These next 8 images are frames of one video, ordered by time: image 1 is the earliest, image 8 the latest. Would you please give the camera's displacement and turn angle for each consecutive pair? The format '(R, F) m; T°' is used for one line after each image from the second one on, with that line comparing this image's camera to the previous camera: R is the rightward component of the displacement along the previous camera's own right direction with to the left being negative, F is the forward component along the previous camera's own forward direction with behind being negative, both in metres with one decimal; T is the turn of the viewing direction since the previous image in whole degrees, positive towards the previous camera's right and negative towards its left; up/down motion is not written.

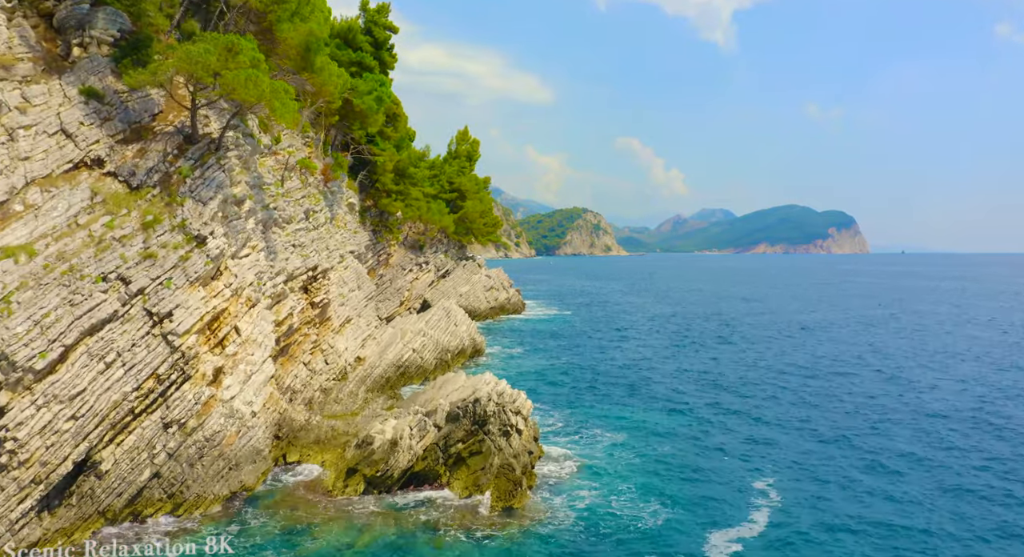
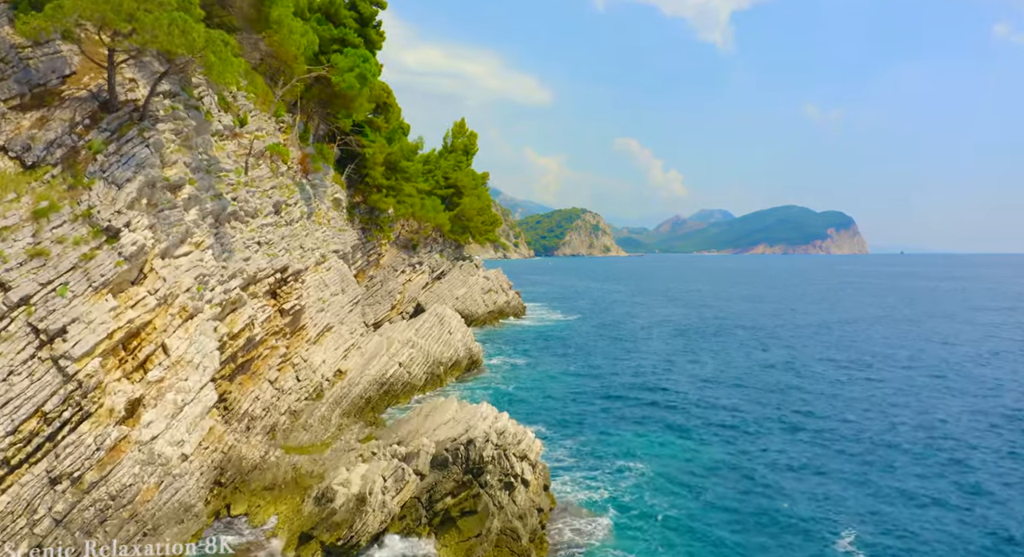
(-0.1, +4.6) m; 0°
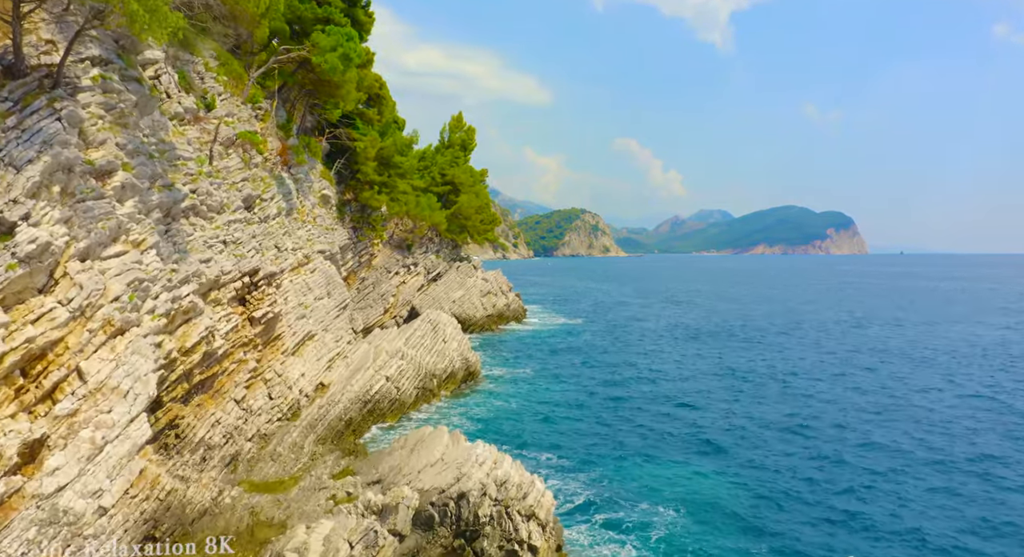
(-0.1, +3.3) m; 0°
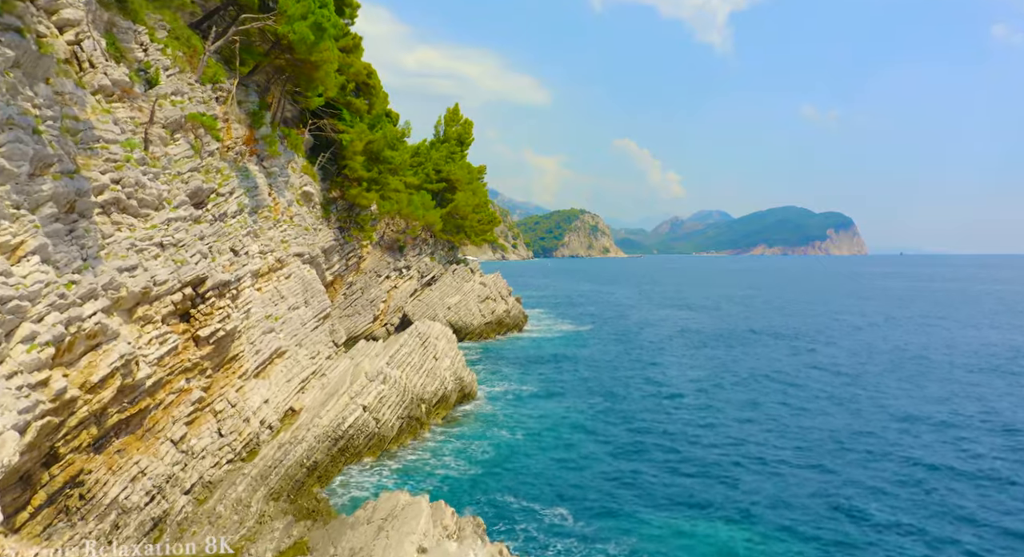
(-0.1, +4.3) m; 0°
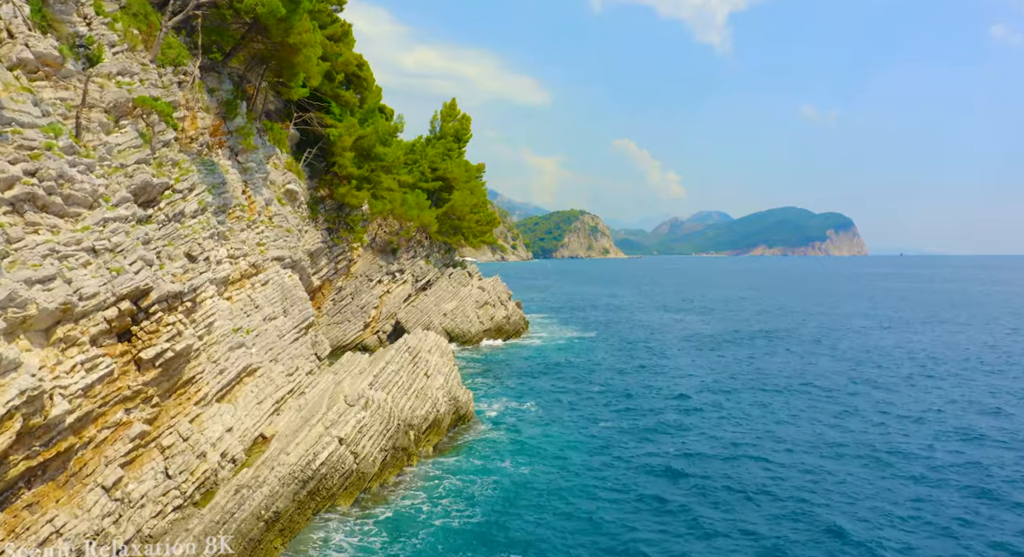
(-0.1, +3.2) m; 0°
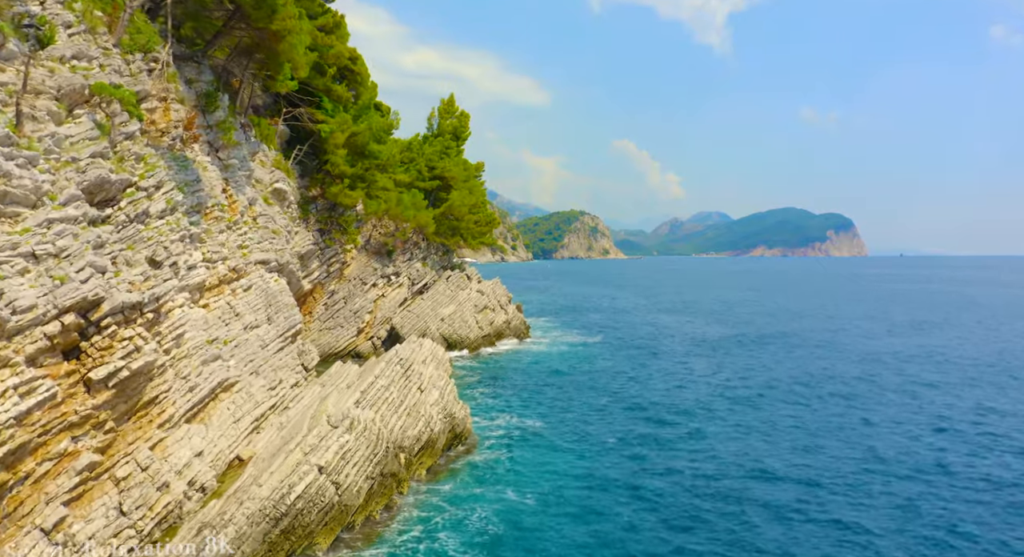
(0.0, +2.1) m; 0°
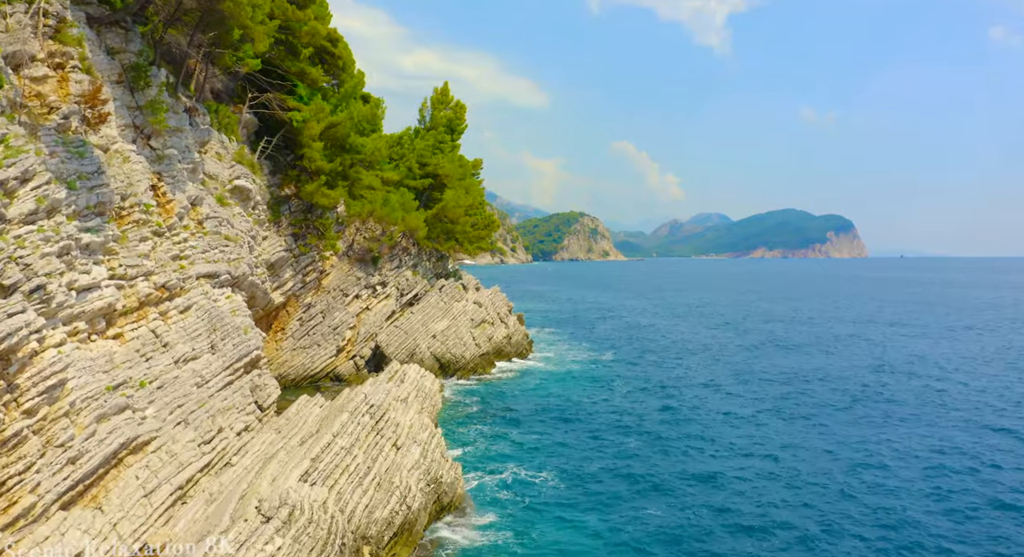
(-0.1, +5.5) m; 0°
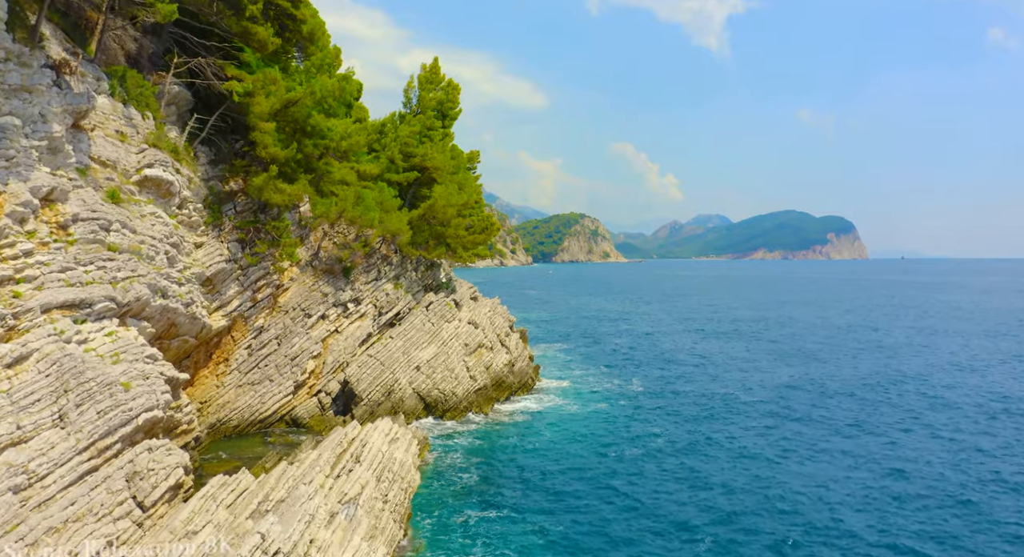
(-0.2, +7.7) m; 0°
